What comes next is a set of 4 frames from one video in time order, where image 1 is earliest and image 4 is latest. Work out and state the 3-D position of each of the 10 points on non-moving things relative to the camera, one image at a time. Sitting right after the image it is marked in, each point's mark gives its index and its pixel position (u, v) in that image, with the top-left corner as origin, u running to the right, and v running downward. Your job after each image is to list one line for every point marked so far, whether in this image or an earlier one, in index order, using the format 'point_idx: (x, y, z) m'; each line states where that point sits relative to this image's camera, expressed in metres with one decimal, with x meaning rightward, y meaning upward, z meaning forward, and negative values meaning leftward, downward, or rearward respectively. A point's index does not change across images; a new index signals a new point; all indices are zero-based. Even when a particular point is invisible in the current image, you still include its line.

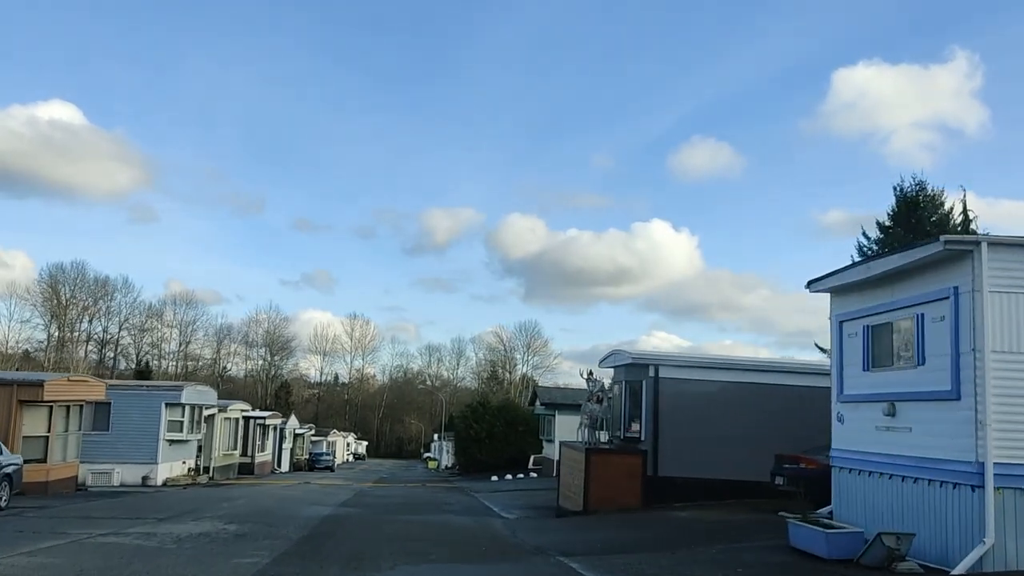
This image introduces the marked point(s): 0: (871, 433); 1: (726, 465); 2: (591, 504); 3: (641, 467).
0: (+4.5, -1.8, +10.9) m
1: (+4.5, -3.7, +18.4) m
2: (+1.6, -4.4, +18.0) m
3: (+2.7, -3.8, +18.2) m
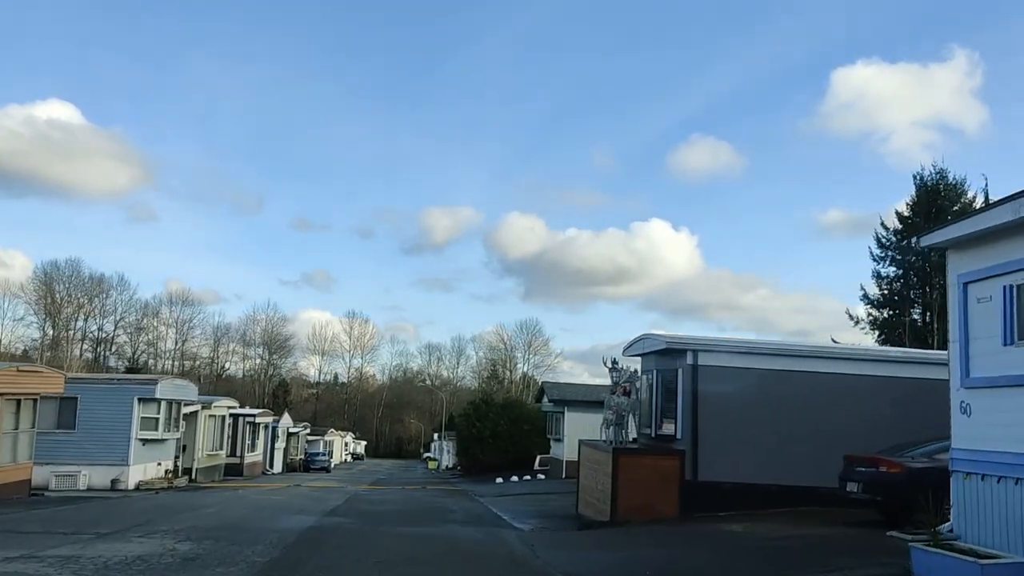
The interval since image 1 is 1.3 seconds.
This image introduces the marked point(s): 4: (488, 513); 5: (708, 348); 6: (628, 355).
0: (+4.7, -1.3, +8.2) m
1: (+4.7, -3.2, +15.7) m
2: (+1.9, -3.9, +15.3) m
3: (+2.9, -3.3, +15.5) m
4: (-0.5, -4.9, +19.2) m
5: (+3.6, -1.1, +15.9) m
6: (+2.4, -1.4, +18.2) m
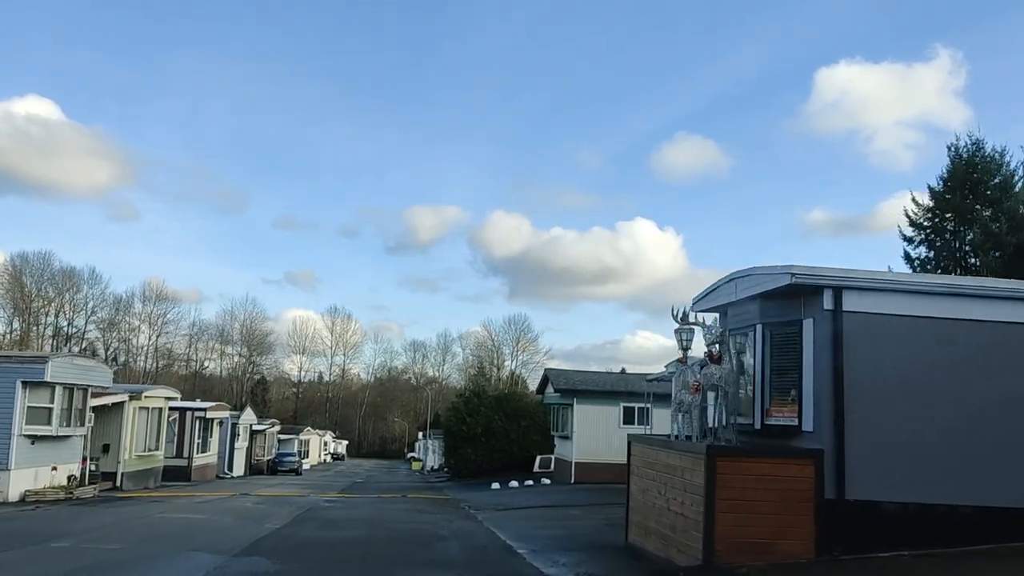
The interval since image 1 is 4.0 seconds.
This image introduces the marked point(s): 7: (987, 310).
0: (+5.2, -0.2, +2.2) m
1: (+5.0, -2.1, +9.6) m
2: (+2.2, -2.8, +9.2) m
3: (+3.2, -2.1, +9.5) m
4: (-0.3, -3.8, +13.1) m
5: (+3.9, 0.0, +9.8) m
6: (+2.7, -0.2, +12.2) m
7: (+5.4, -0.2, +9.9) m
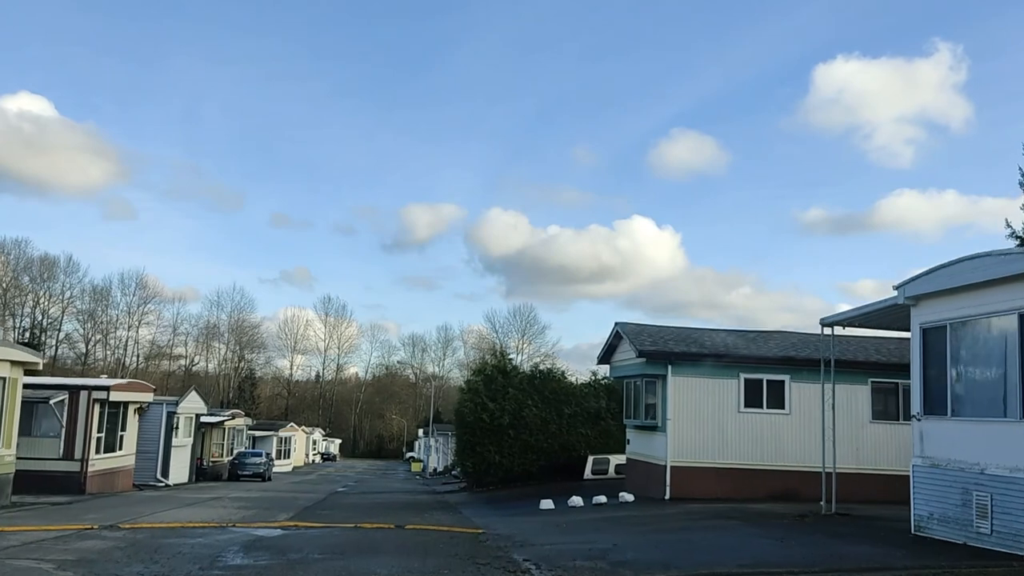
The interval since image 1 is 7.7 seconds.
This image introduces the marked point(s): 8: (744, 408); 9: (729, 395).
0: (+6.5, +2.0, -9.1) m
1: (+6.4, +0.1, -1.6) m
2: (+3.6, -0.7, -2.0) m
3: (+4.6, 0.0, -1.8) m
4: (+1.1, -1.7, +1.8) m
5: (+5.2, +2.2, -1.5) m
6: (+4.1, +1.9, +0.9) m
7: (+6.8, +1.9, -1.4) m
8: (+5.2, -2.7, +19.5) m
9: (+4.9, -2.4, +19.7) m
